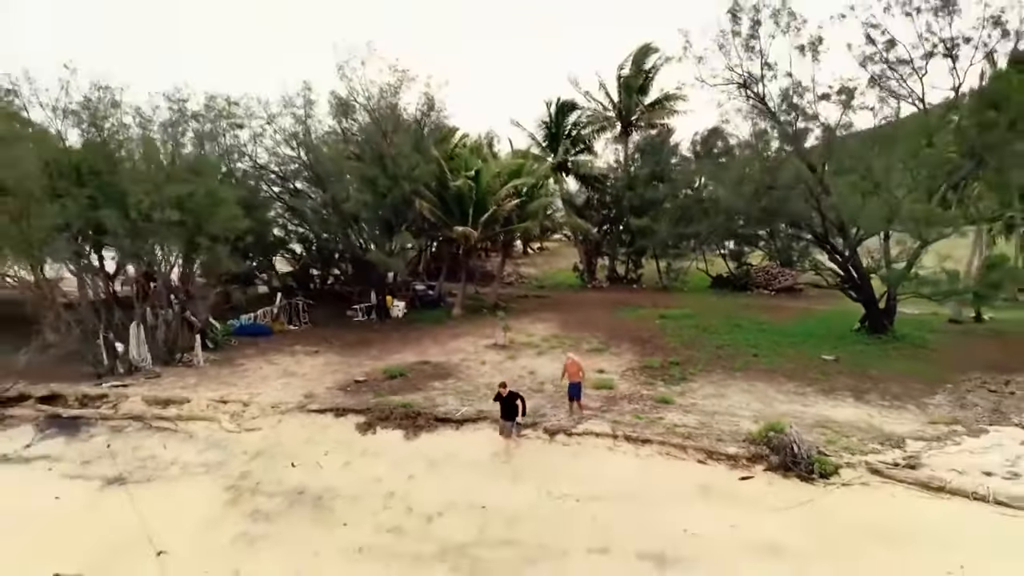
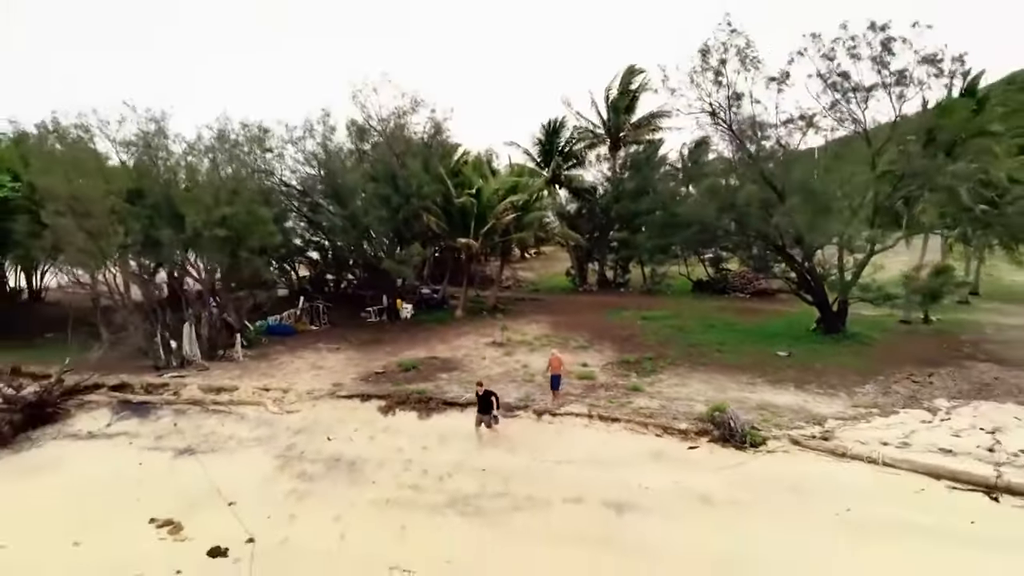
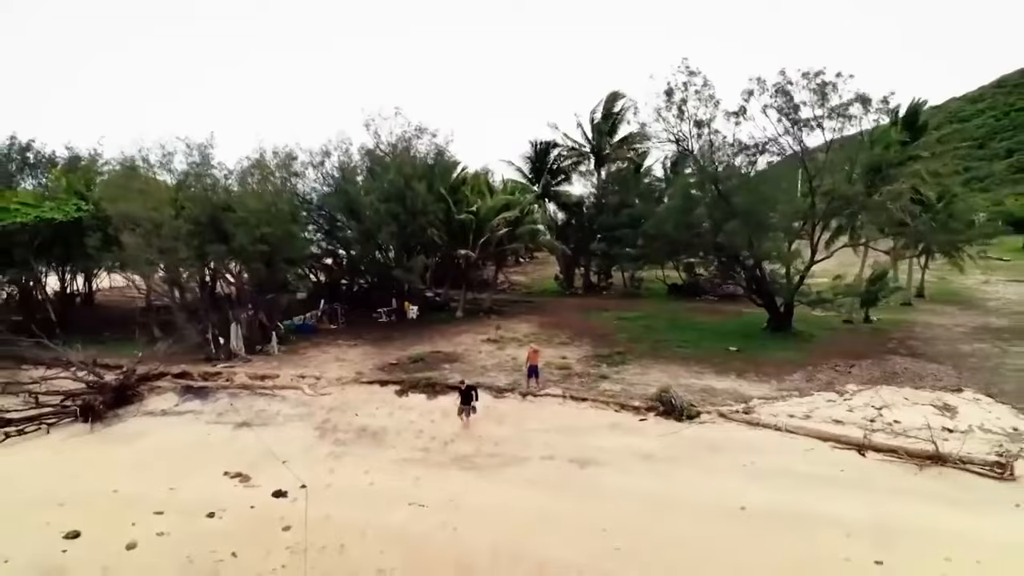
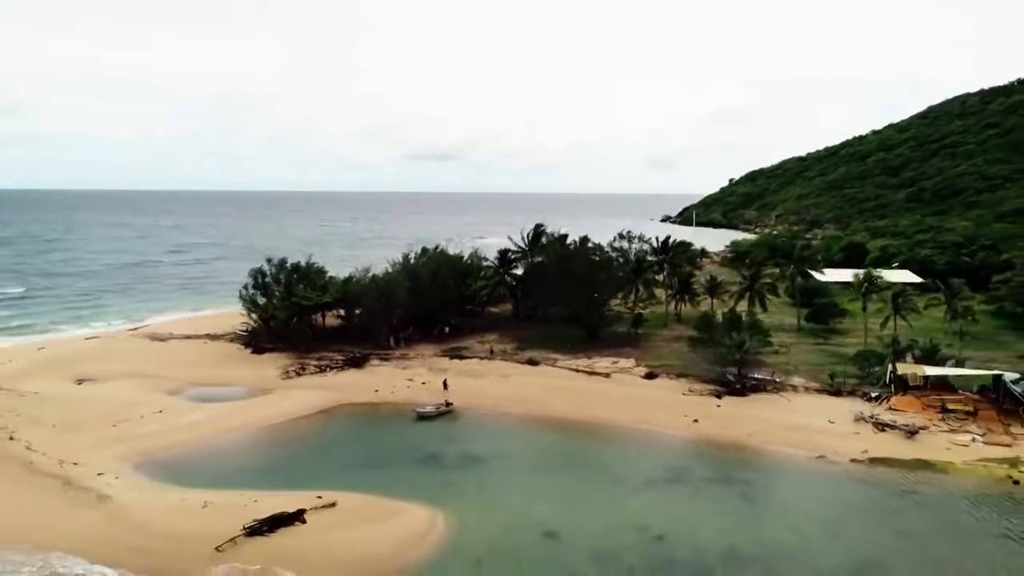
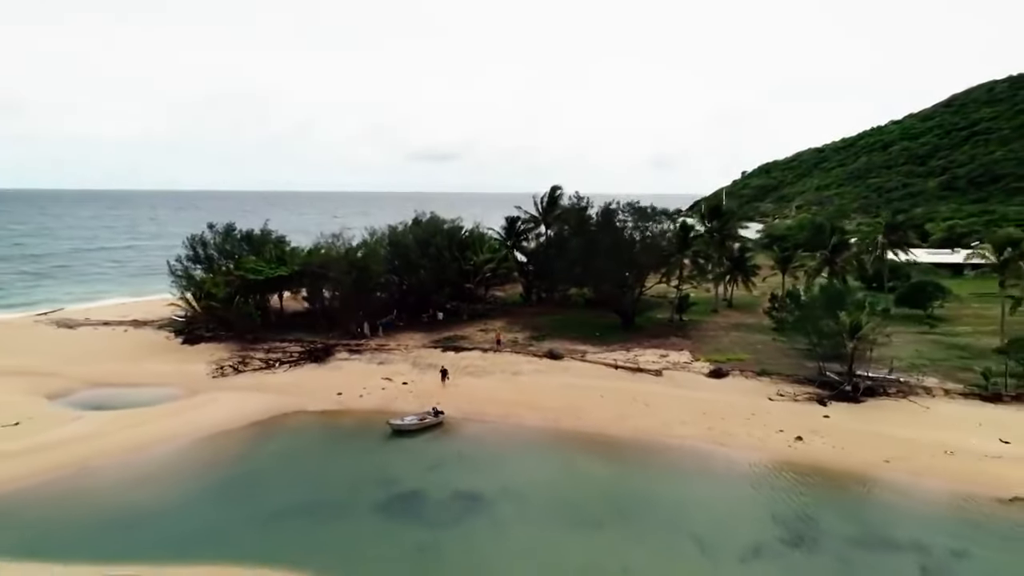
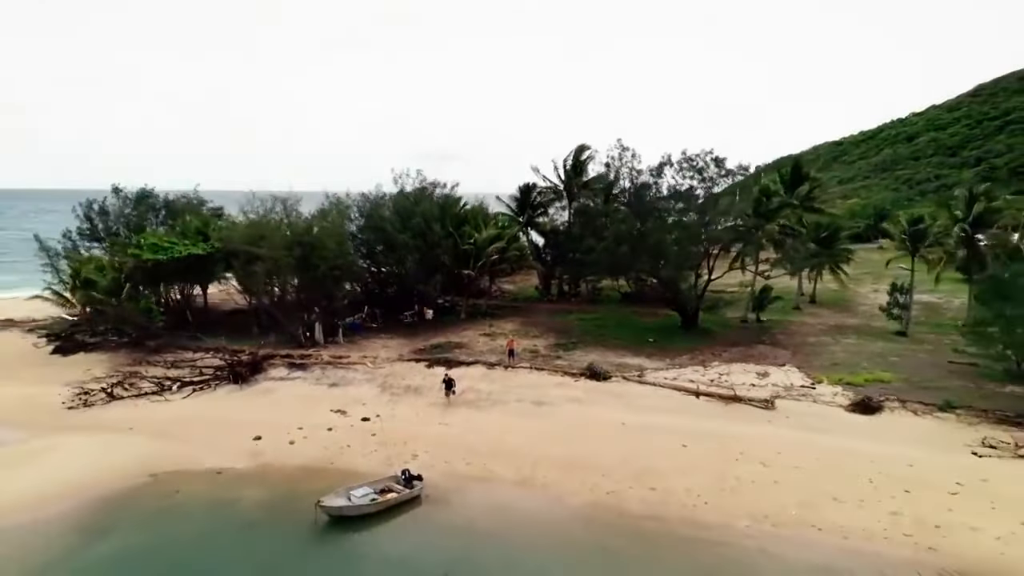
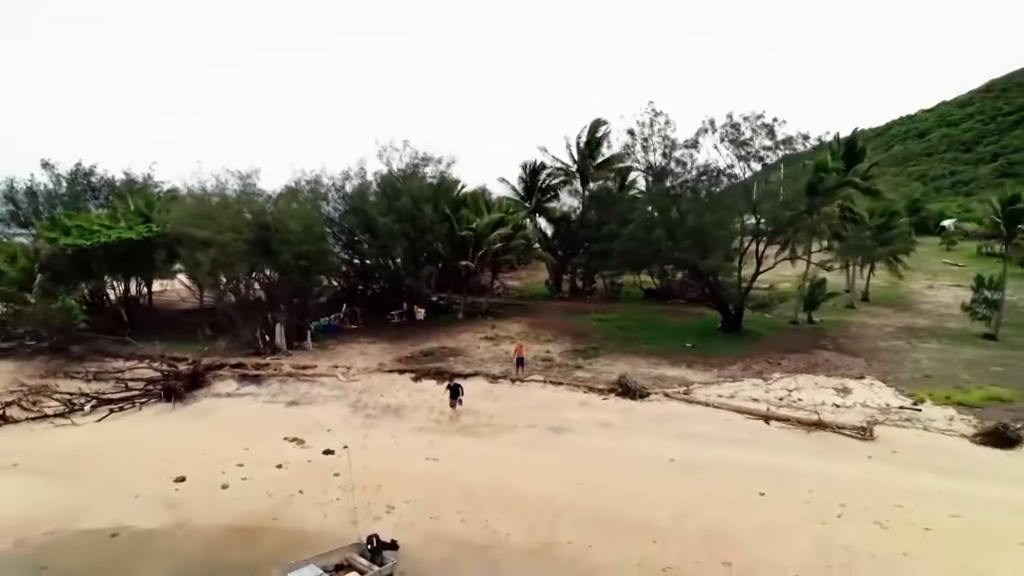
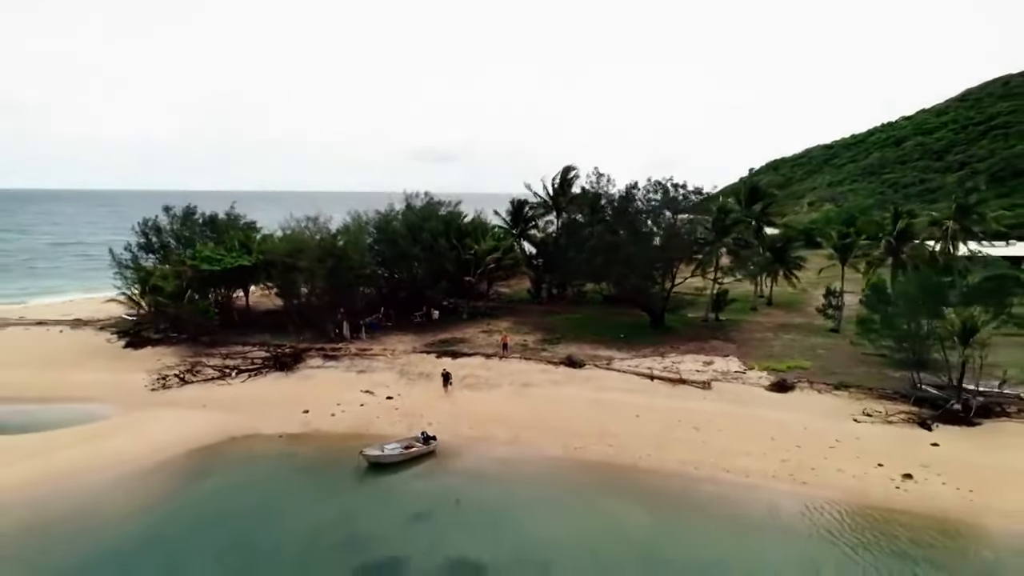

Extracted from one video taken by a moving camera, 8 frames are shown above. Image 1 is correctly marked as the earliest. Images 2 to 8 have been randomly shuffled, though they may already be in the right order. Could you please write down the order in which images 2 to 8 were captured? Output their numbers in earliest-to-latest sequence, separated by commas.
2, 3, 7, 6, 8, 5, 4
